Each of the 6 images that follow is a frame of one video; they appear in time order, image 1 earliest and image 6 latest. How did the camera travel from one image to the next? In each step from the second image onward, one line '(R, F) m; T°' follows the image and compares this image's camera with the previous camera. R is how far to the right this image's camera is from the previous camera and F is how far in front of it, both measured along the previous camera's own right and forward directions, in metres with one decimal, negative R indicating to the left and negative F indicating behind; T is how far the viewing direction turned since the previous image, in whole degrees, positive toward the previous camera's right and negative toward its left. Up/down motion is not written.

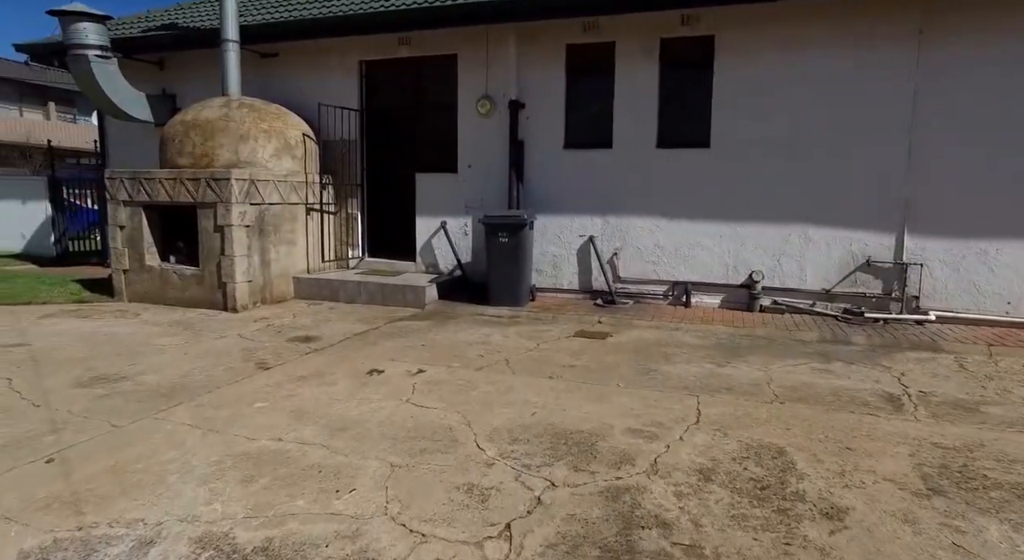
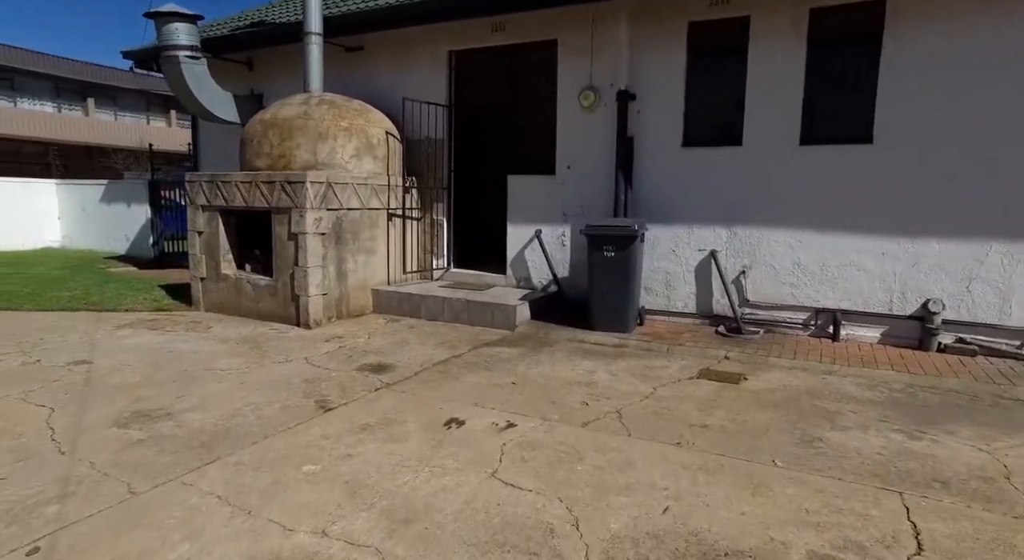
(-0.2, +1.0) m; -8°
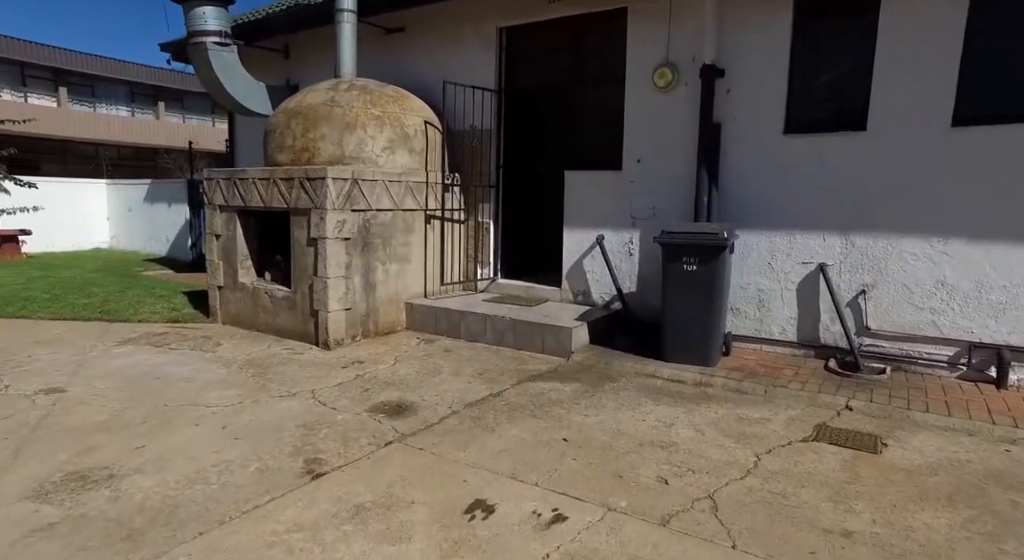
(0.0, +1.2) m; -5°
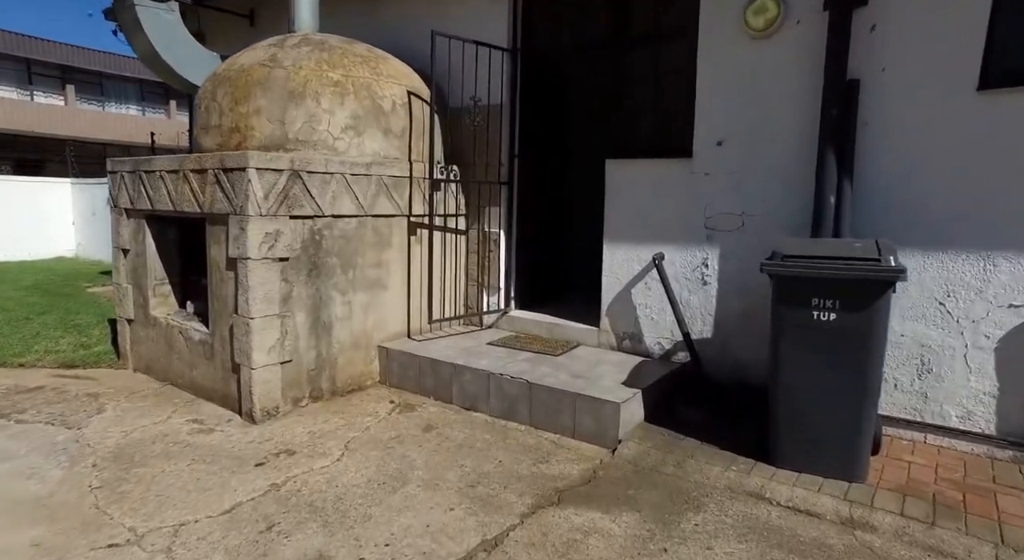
(+0.1, +2.1) m; -2°
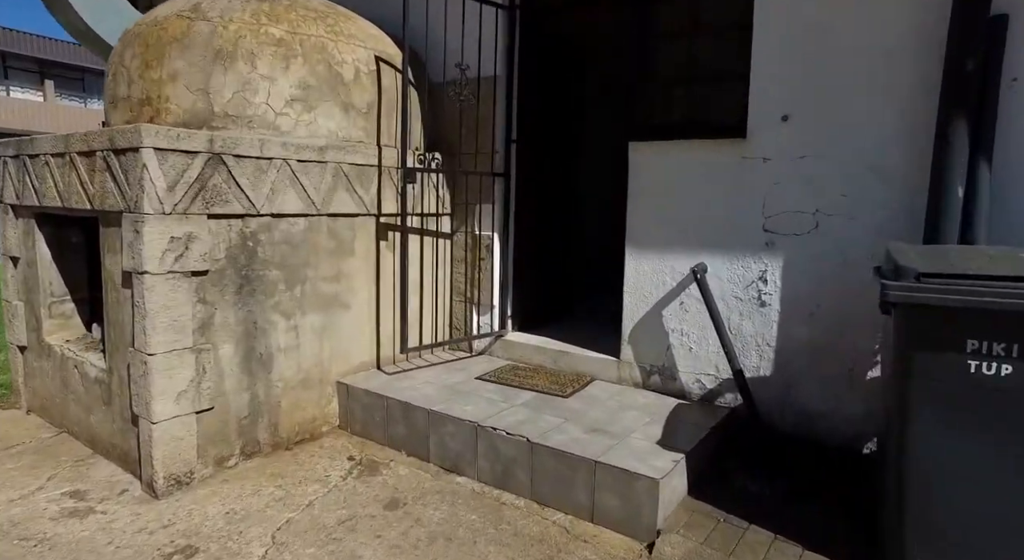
(0.0, +1.1) m; 0°
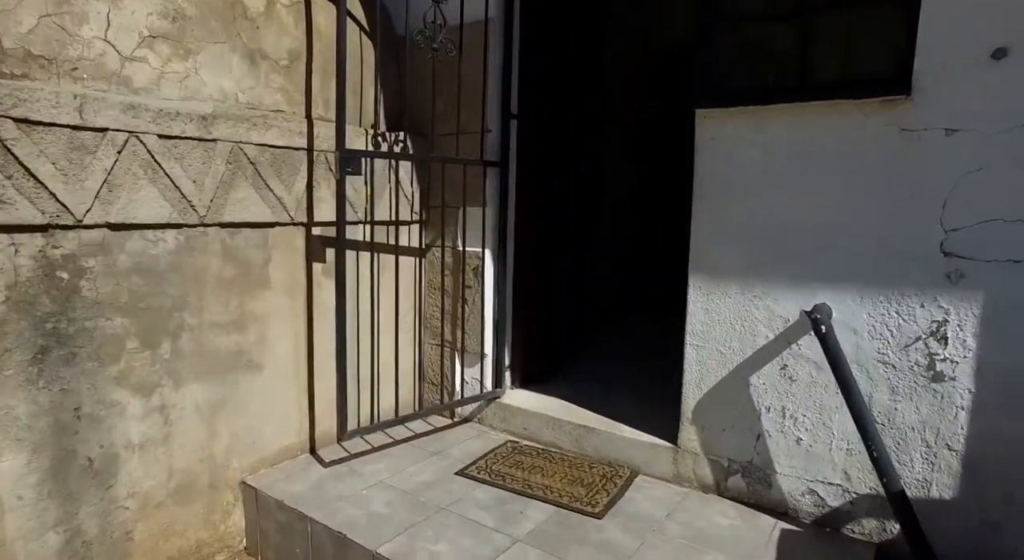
(0.0, +1.4) m; +1°
